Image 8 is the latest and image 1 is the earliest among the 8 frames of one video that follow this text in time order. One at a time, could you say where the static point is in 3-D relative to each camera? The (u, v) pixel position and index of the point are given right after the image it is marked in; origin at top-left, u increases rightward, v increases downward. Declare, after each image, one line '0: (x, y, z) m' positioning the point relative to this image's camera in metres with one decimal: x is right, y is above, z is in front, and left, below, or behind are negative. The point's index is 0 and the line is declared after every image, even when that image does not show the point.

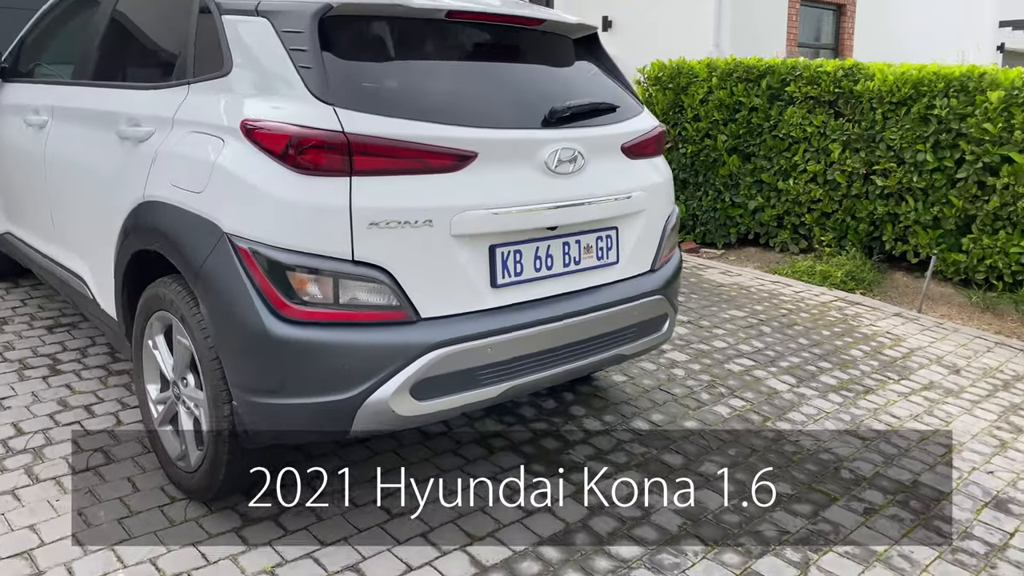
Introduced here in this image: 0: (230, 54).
0: (-0.9, +0.8, +2.7) m
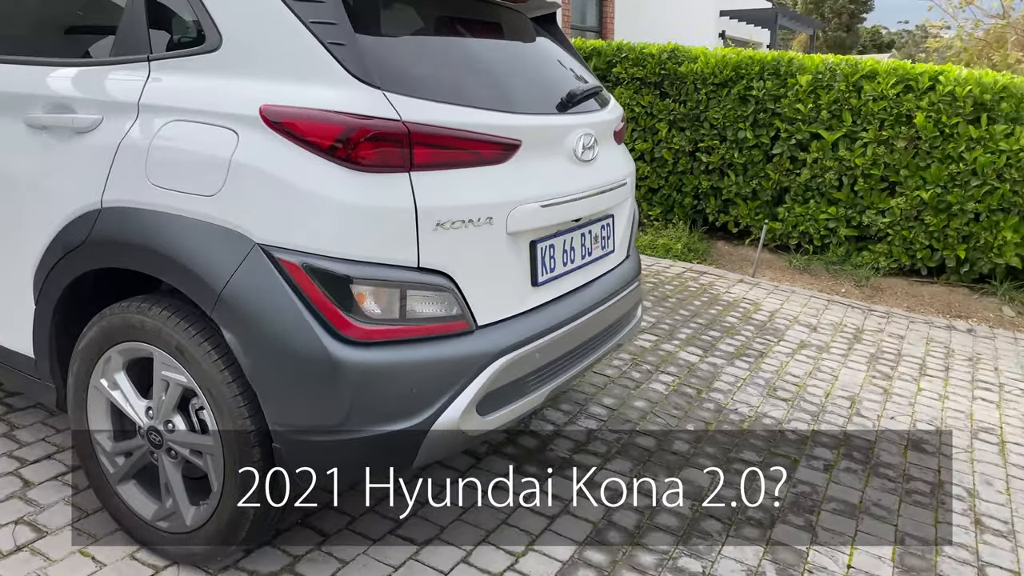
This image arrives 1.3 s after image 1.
0: (-0.8, +0.7, +2.2) m
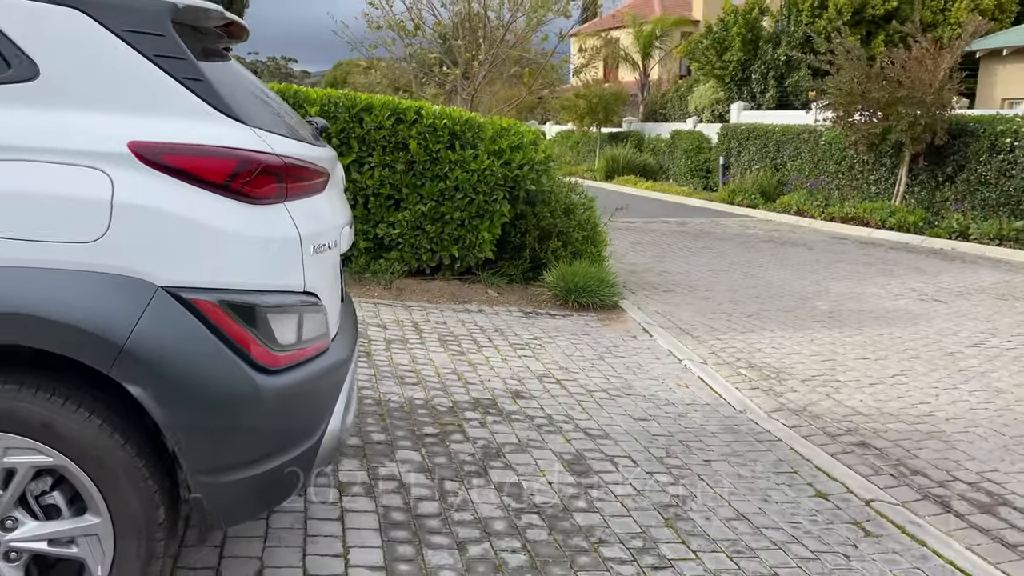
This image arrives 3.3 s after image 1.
0: (-1.2, +0.6, +1.9) m
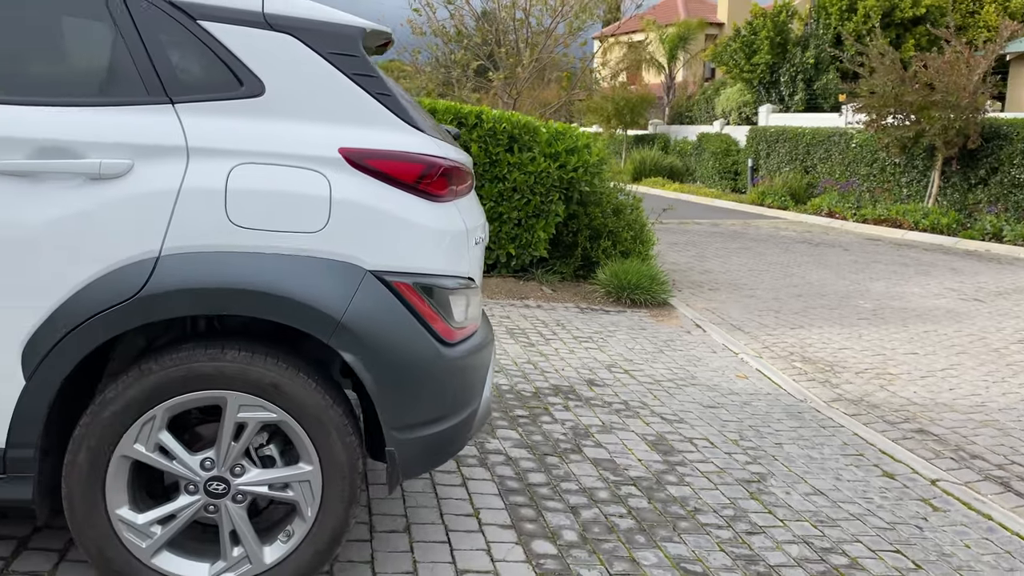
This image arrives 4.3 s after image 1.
0: (-0.8, +0.6, +2.3) m
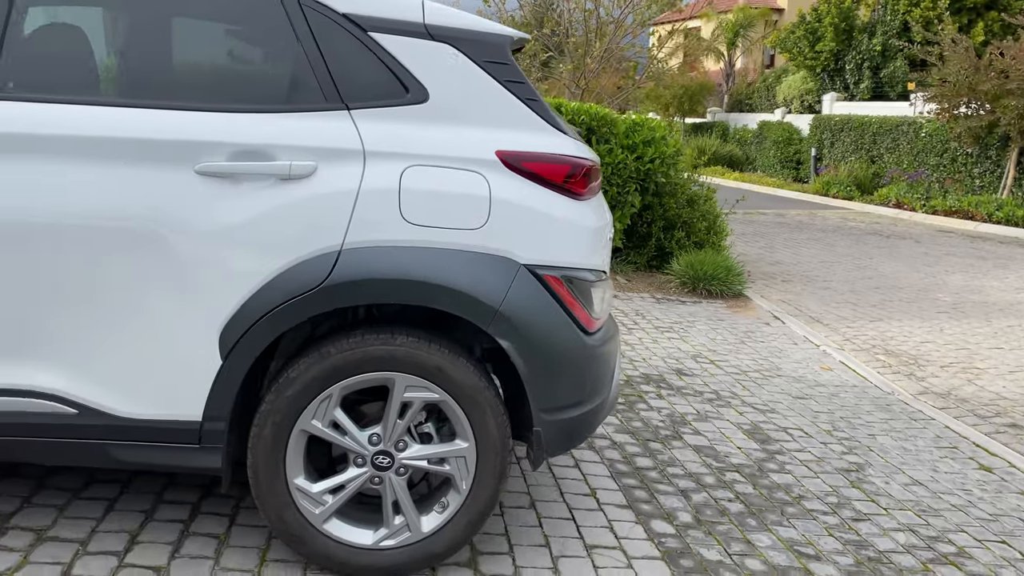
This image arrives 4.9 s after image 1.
0: (-0.3, +0.6, +2.5) m
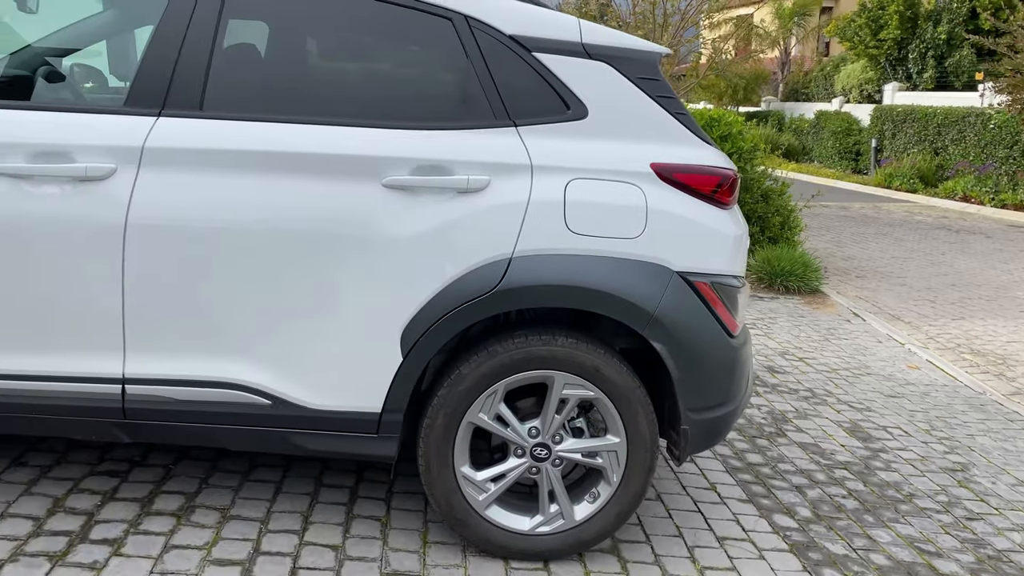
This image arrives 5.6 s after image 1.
0: (+0.2, +0.6, +2.6) m
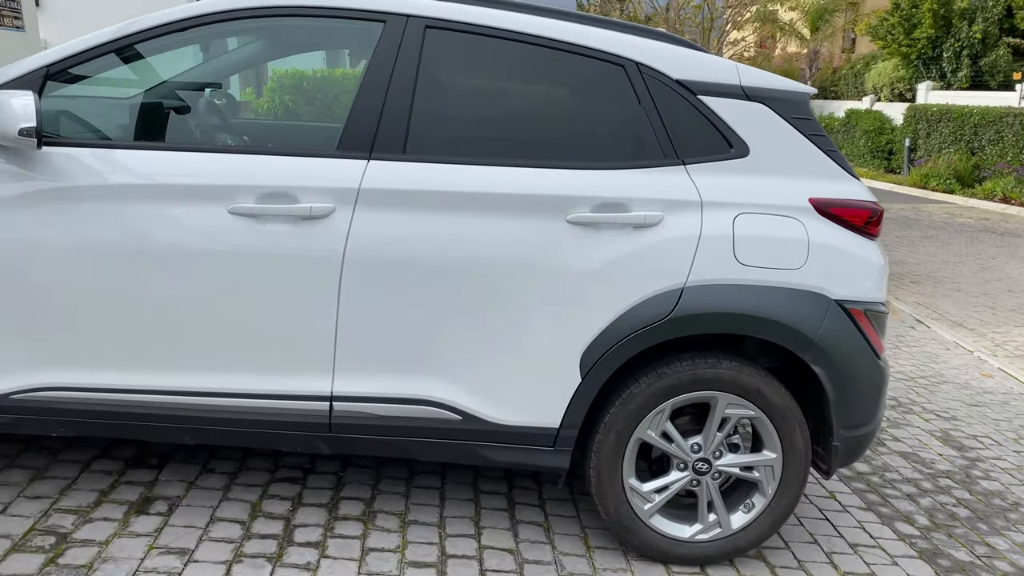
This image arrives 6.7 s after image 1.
0: (+0.8, +0.5, +2.9) m
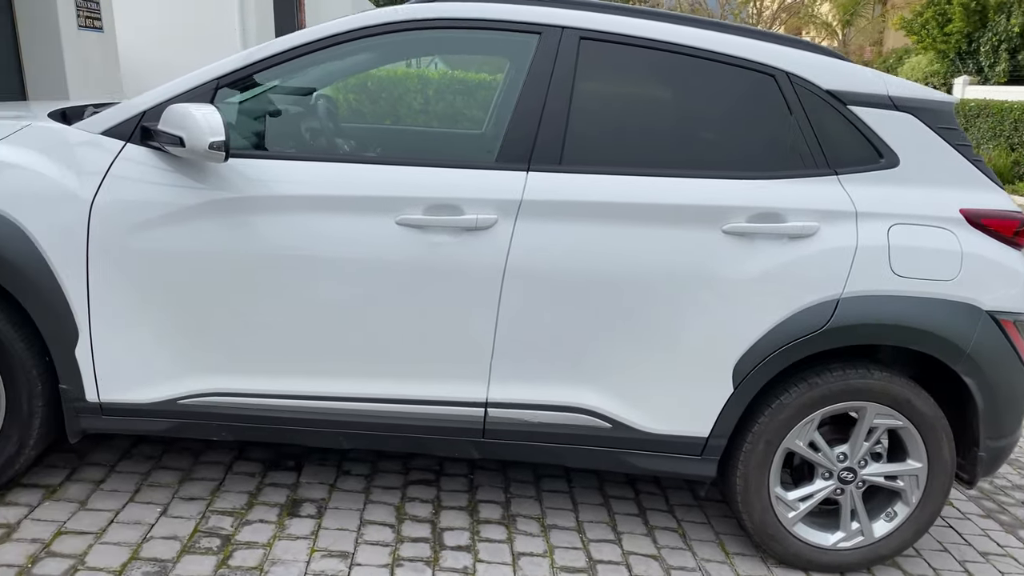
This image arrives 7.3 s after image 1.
0: (+1.3, +0.5, +2.9) m
